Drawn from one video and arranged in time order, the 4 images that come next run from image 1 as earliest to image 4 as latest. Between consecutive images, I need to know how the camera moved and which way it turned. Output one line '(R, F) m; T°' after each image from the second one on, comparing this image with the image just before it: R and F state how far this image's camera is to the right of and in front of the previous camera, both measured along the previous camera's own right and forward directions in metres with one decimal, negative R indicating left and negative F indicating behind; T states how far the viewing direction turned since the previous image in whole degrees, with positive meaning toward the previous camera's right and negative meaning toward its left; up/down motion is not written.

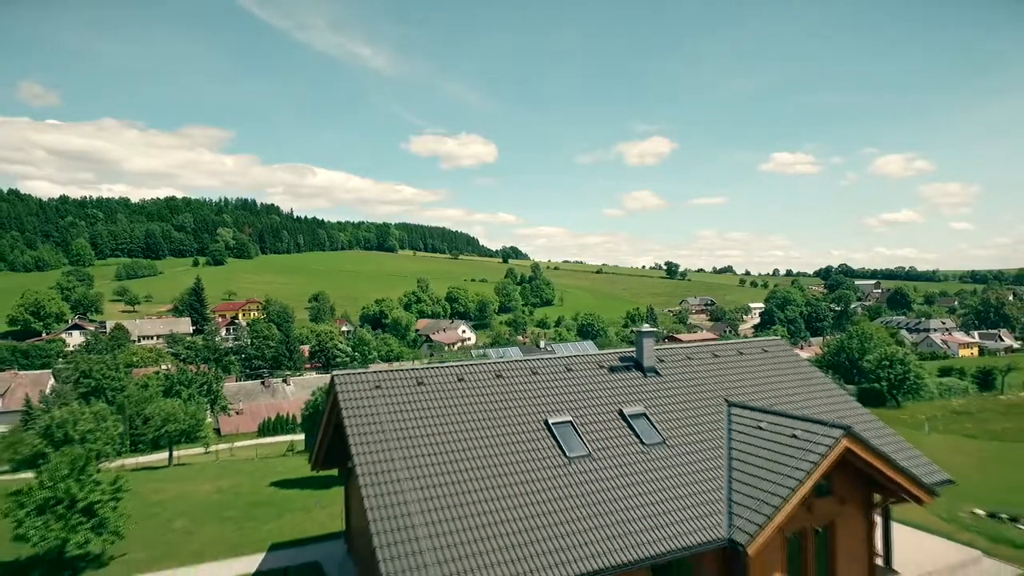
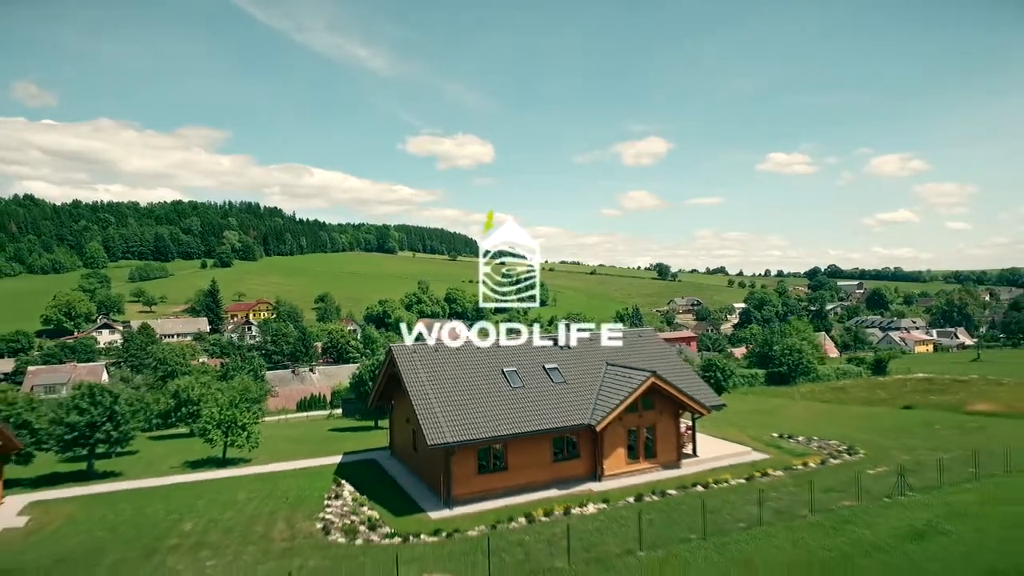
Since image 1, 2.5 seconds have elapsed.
(+1.2, -13.0) m; 0°
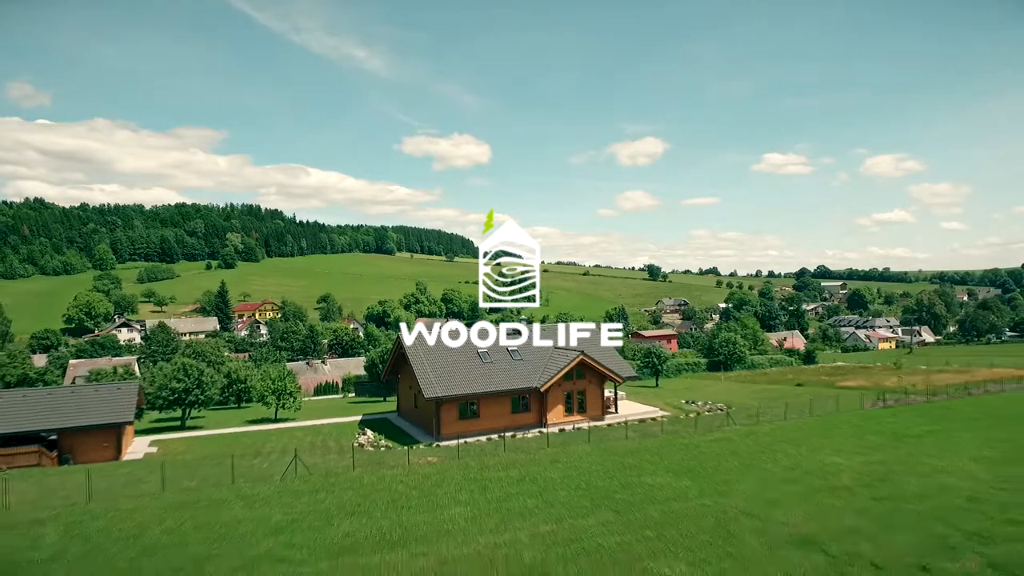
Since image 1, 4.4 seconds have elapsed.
(+1.7, -11.5) m; 0°
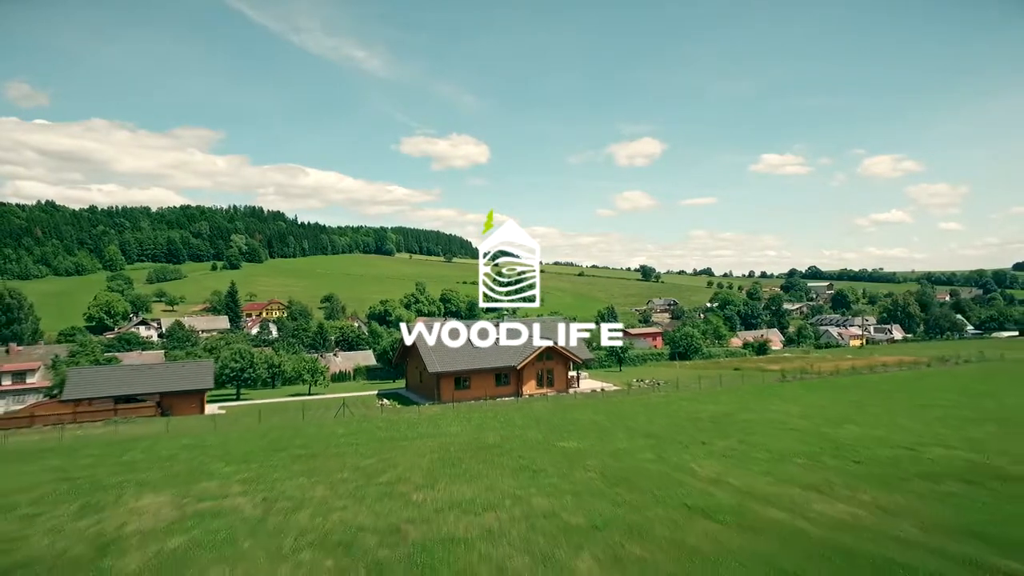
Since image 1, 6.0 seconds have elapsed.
(+1.3, -11.1) m; 0°
